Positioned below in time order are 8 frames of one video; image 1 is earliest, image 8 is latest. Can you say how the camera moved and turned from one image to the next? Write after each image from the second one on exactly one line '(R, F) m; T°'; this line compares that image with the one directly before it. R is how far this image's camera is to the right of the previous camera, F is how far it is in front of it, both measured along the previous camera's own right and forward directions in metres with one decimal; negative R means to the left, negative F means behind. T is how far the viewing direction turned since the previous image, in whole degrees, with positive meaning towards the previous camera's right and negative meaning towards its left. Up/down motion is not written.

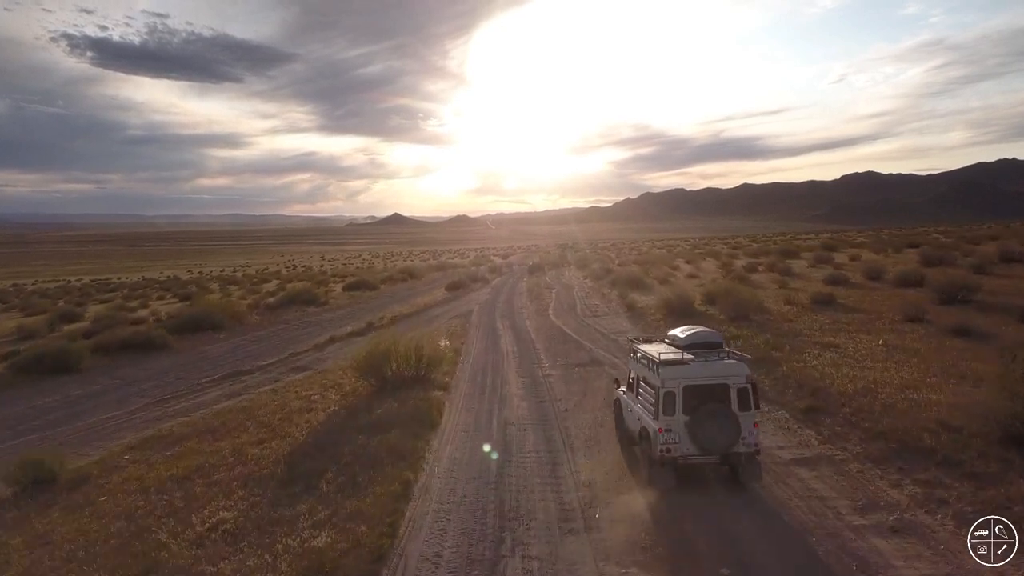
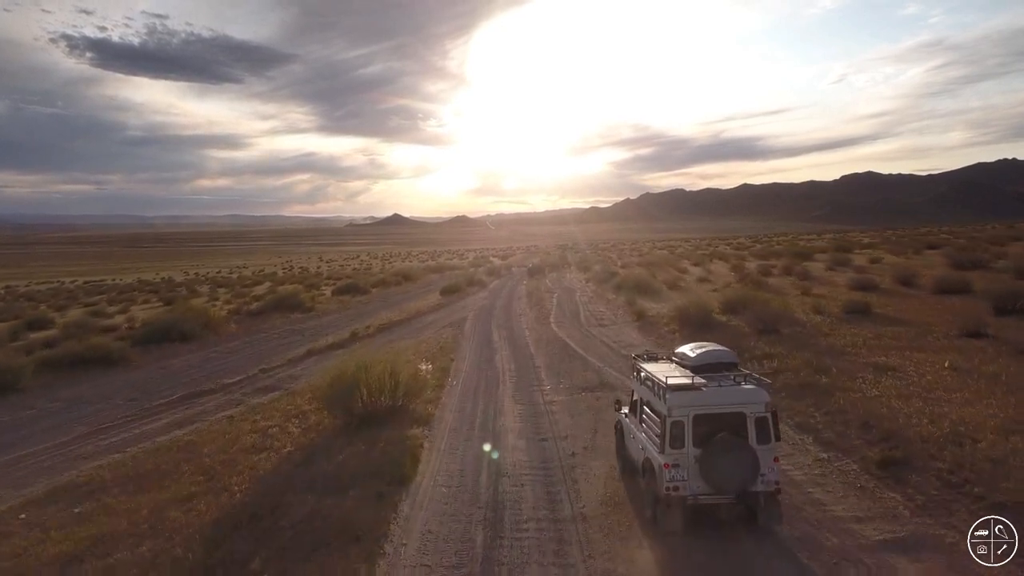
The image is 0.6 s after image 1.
(+0.1, +3.1) m; 0°
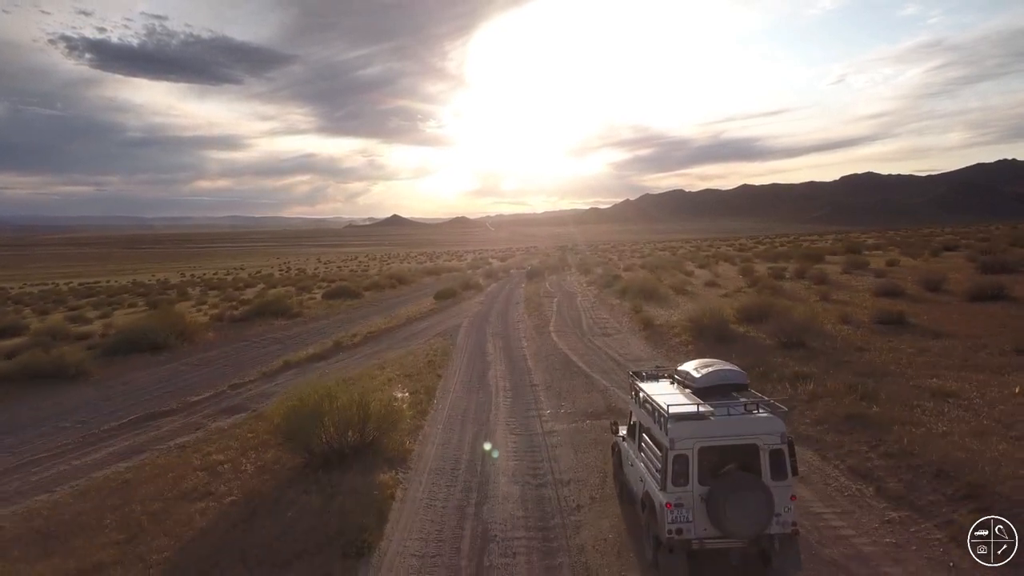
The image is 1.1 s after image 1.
(+0.1, +2.5) m; 0°
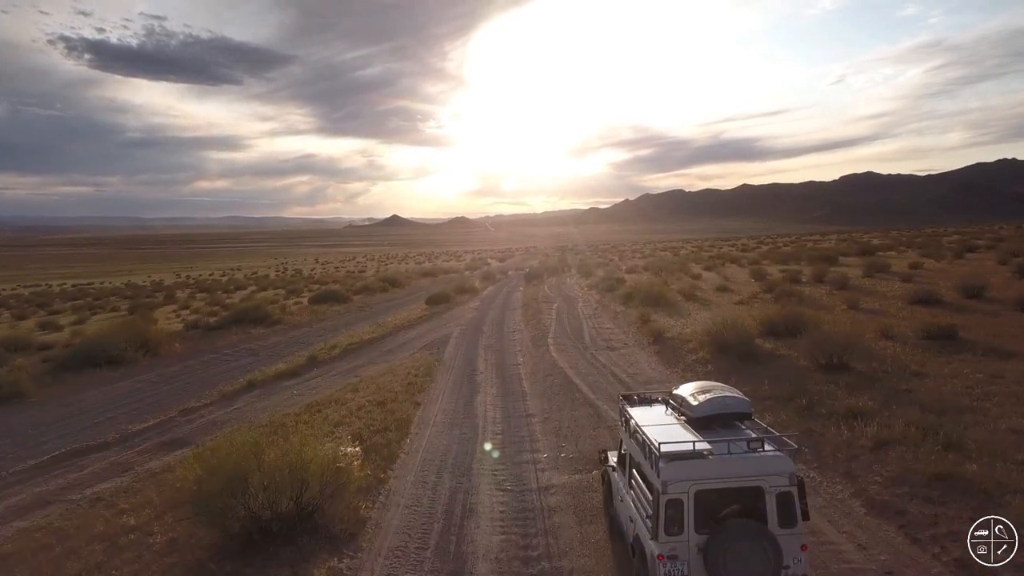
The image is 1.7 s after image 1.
(+0.2, +3.1) m; 0°
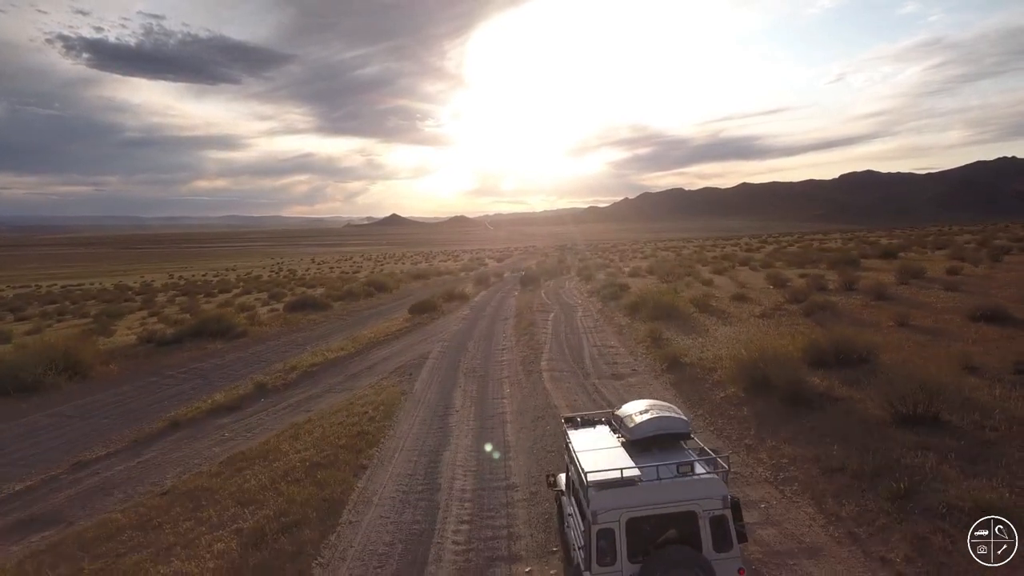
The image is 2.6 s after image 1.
(+0.4, +4.4) m; 0°
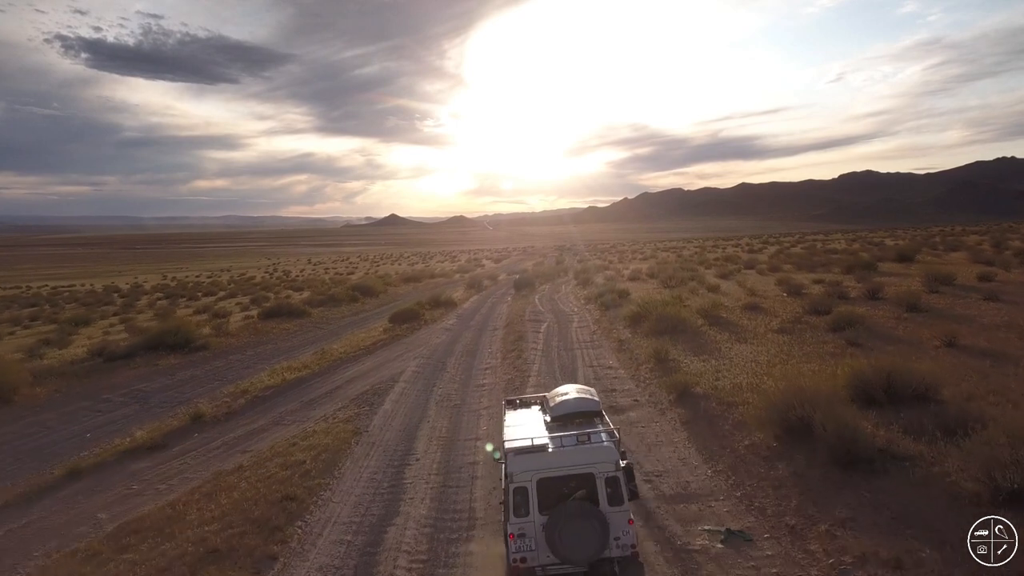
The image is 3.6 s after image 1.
(+0.5, +3.5) m; 0°
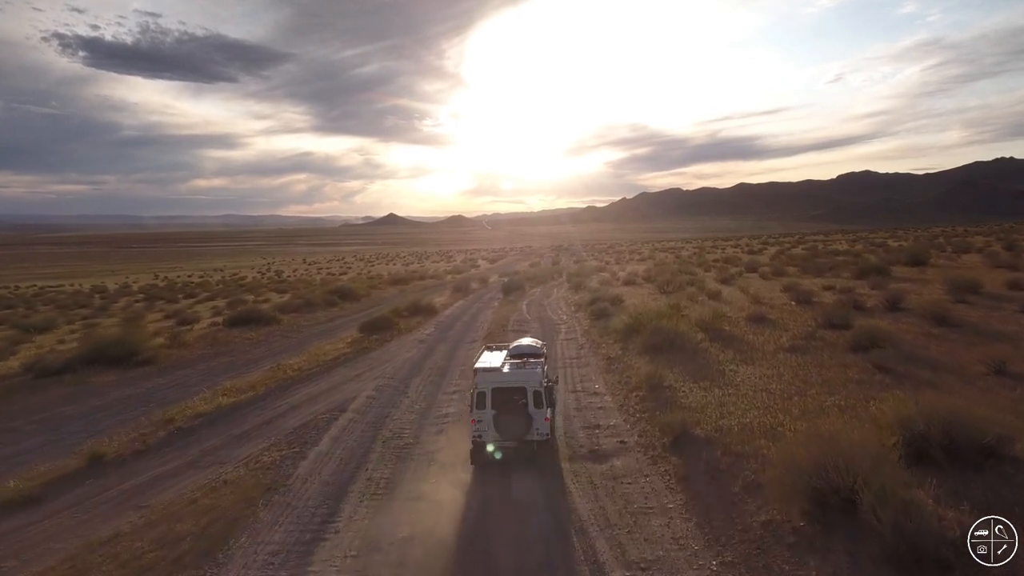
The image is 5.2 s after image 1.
(+0.8, +3.3) m; 0°
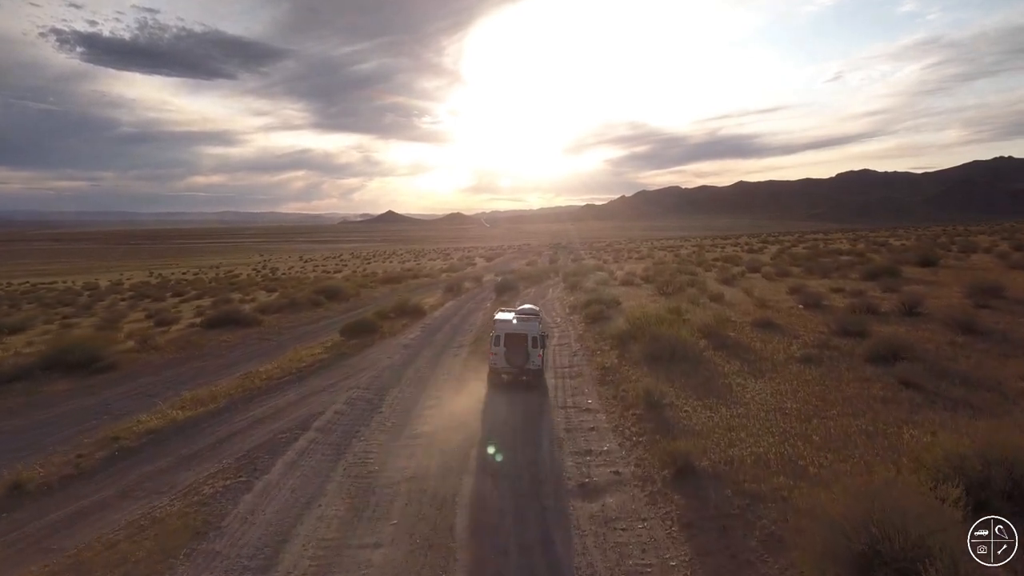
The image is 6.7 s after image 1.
(+0.4, +2.0) m; 0°
